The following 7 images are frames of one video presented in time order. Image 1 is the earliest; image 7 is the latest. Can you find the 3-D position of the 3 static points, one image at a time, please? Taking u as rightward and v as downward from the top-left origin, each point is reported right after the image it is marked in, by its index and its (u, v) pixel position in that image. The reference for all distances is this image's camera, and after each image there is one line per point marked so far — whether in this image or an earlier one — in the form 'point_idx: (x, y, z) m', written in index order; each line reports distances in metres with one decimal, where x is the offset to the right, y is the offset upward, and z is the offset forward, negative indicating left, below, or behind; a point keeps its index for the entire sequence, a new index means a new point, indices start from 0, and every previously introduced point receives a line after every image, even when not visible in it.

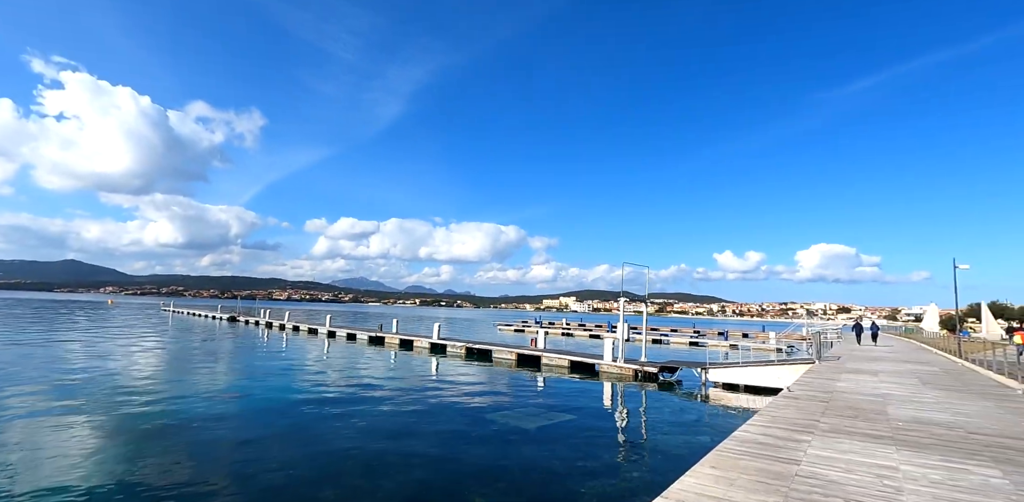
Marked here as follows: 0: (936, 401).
0: (+9.0, -3.2, +11.0) m
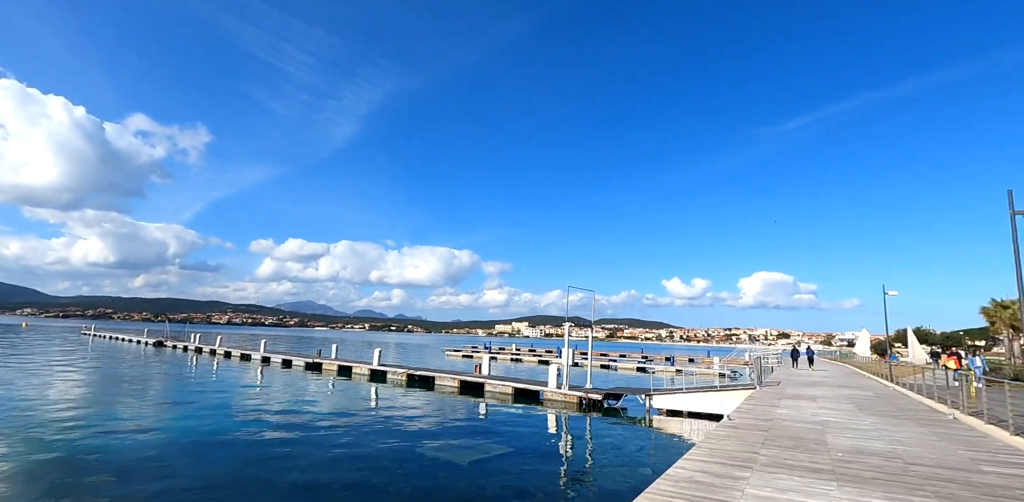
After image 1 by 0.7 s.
0: (+7.5, -3.6, +10.8) m
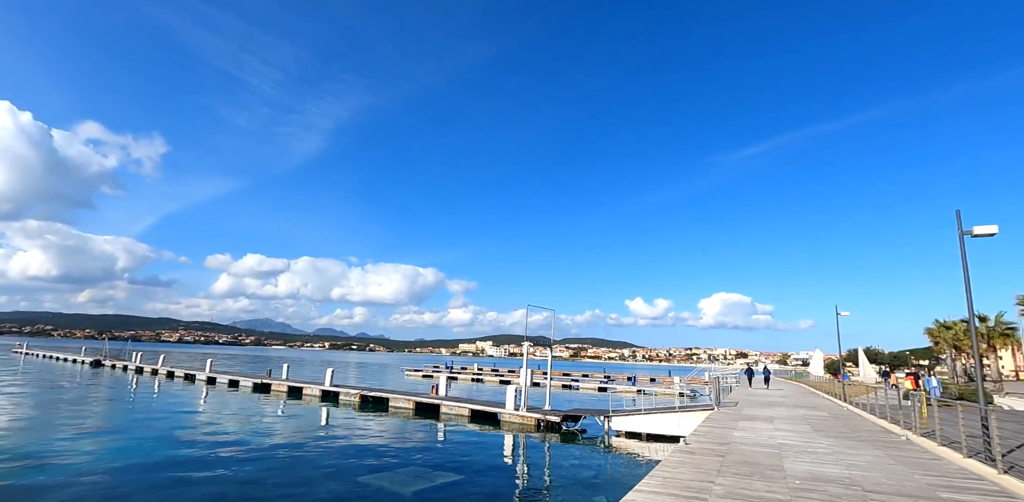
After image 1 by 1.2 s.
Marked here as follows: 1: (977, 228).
0: (+6.4, -4.0, +10.5) m
1: (+9.0, +0.5, +10.2) m
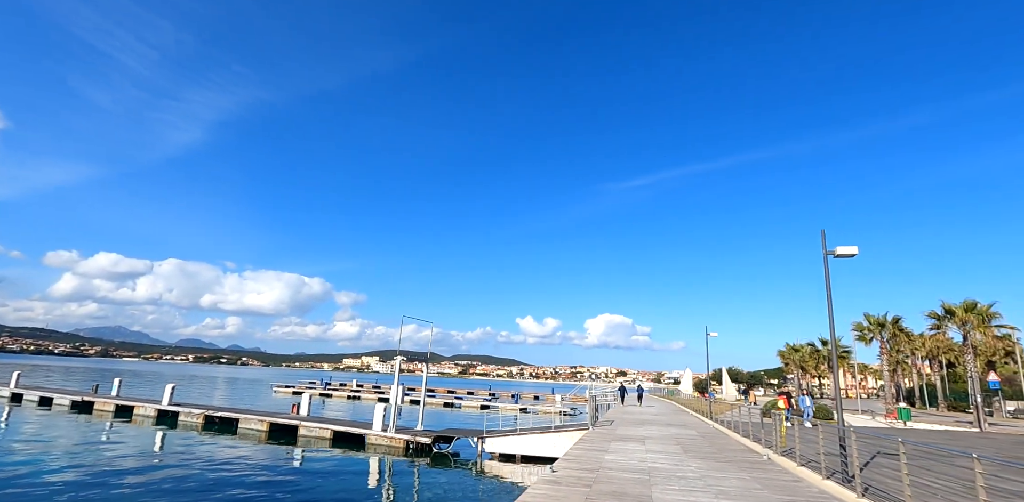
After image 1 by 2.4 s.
0: (+3.5, -4.2, +9.9) m
1: (+6.4, +0.1, +10.3) m
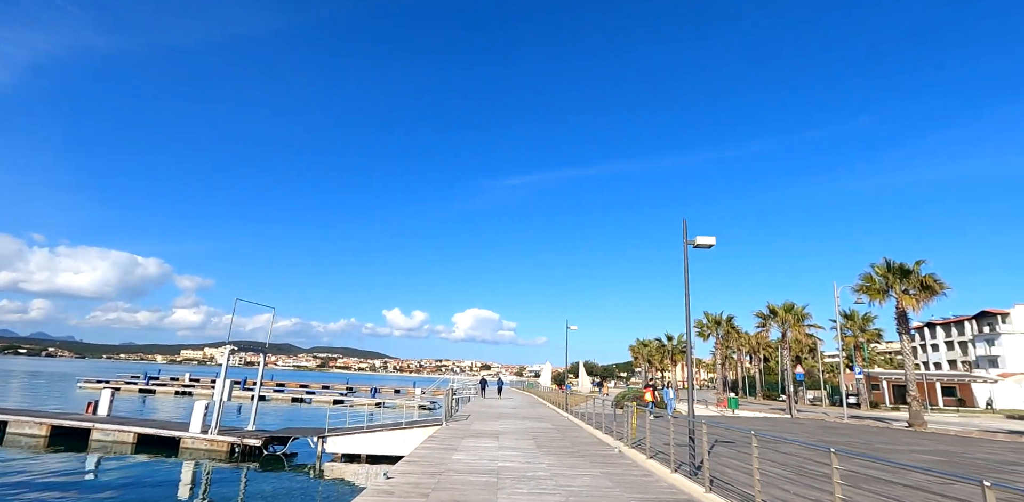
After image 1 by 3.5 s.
0: (+0.7, -3.9, +9.1) m
1: (+3.6, +0.3, +10.2) m
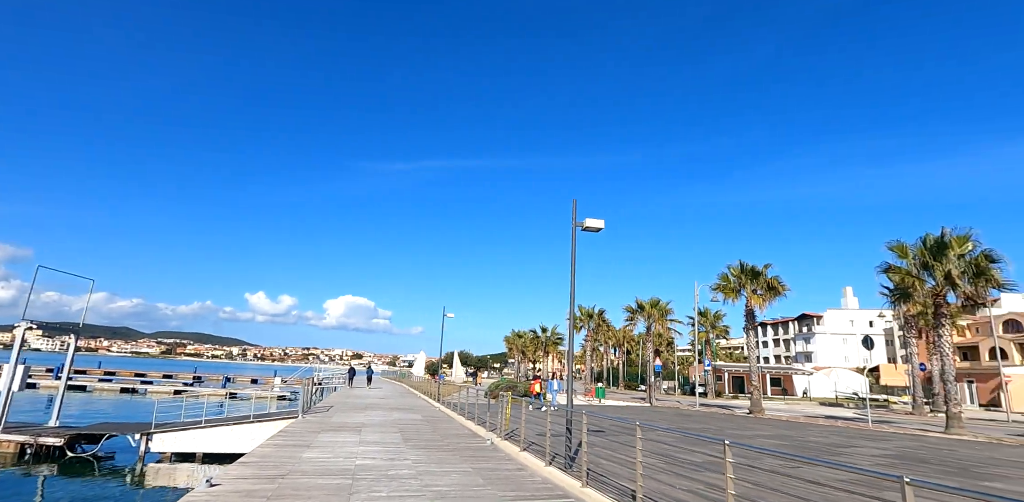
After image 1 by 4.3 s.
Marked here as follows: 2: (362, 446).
0: (-1.5, -3.4, +8.1) m
1: (+1.4, +0.6, +9.8) m
2: (-3.0, -3.9, +10.3) m
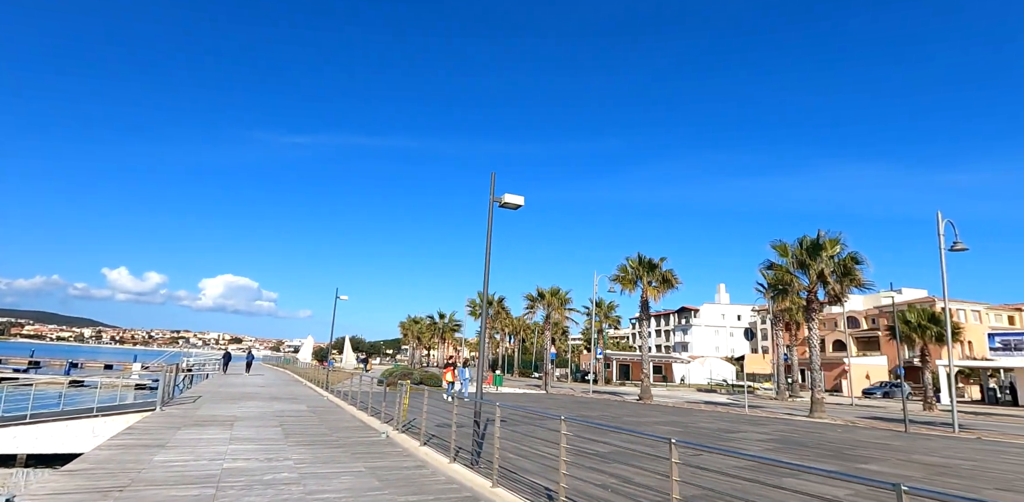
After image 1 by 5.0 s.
0: (-2.9, -3.0, +6.9) m
1: (-0.1, +0.9, +9.1) m
2: (-4.7, -3.3, +8.9) m
